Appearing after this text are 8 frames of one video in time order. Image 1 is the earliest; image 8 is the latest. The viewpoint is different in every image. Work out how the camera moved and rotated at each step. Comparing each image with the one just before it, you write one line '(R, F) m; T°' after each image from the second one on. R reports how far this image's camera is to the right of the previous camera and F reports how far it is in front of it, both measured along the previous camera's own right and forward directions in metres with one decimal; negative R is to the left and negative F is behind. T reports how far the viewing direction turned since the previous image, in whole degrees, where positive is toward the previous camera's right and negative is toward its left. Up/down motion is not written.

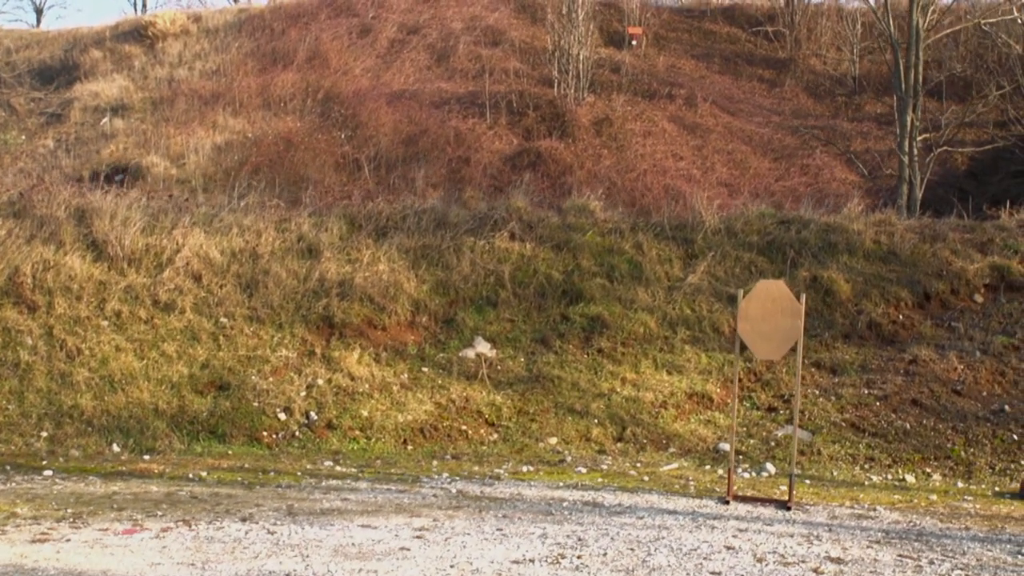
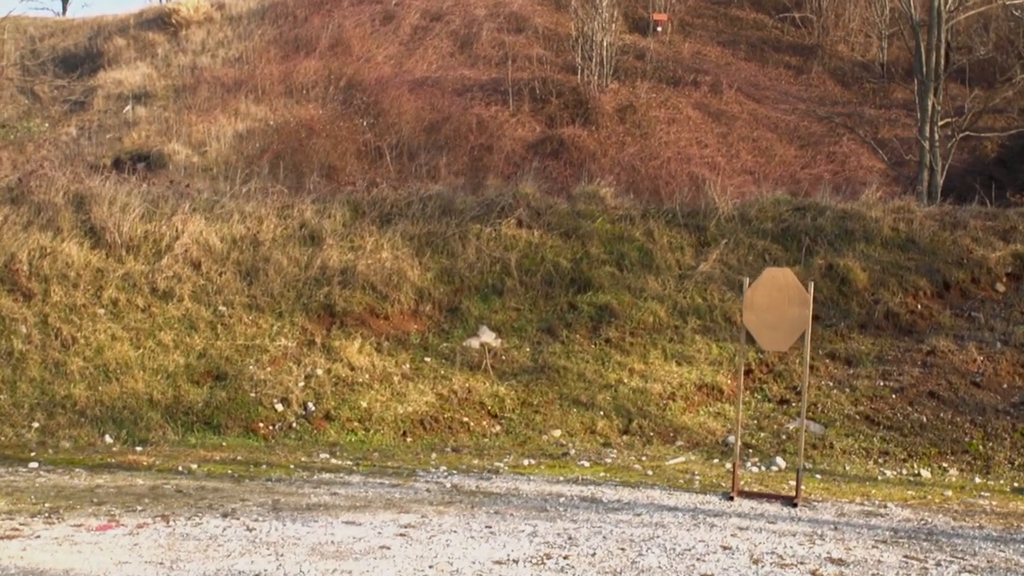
(+0.2, +0.3) m; -1°
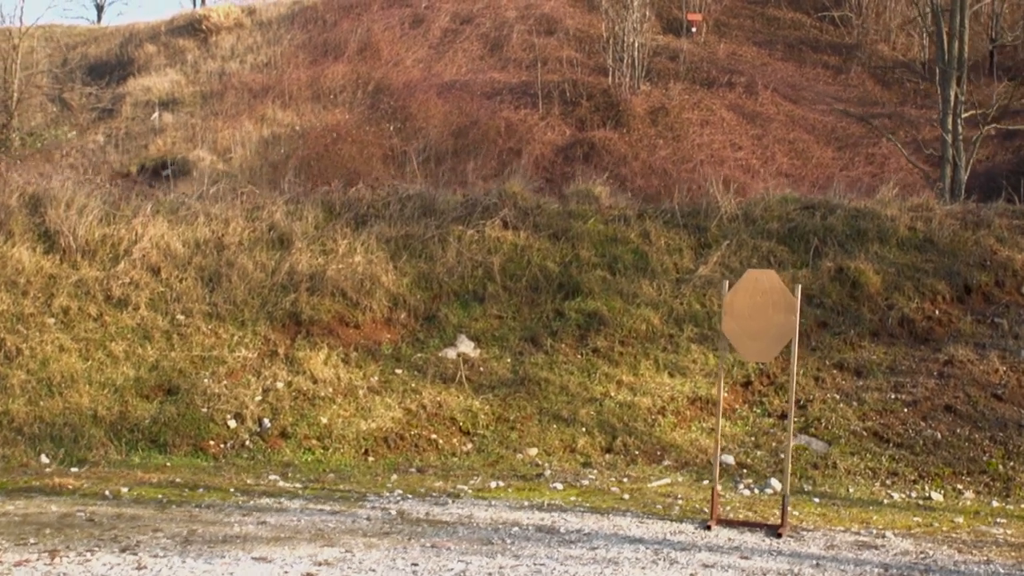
(+0.5, +0.8) m; -2°
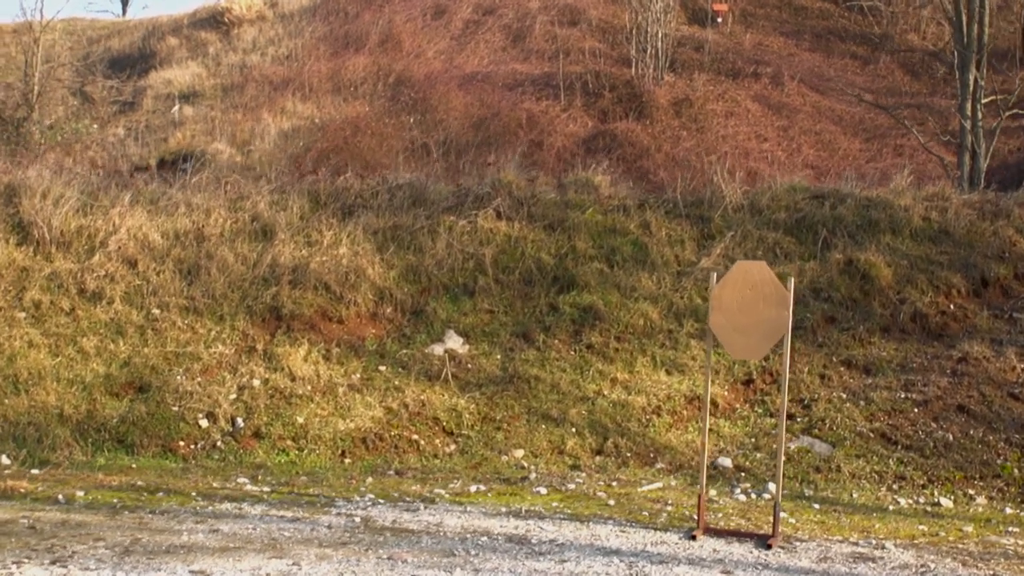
(+0.3, +0.5) m; -1°
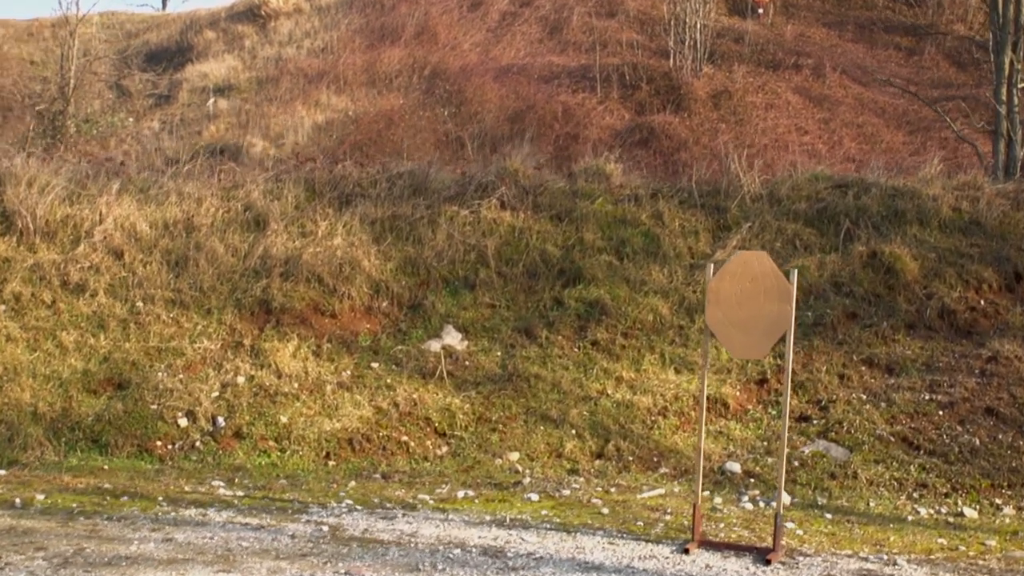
(+0.3, +0.5) m; -2°
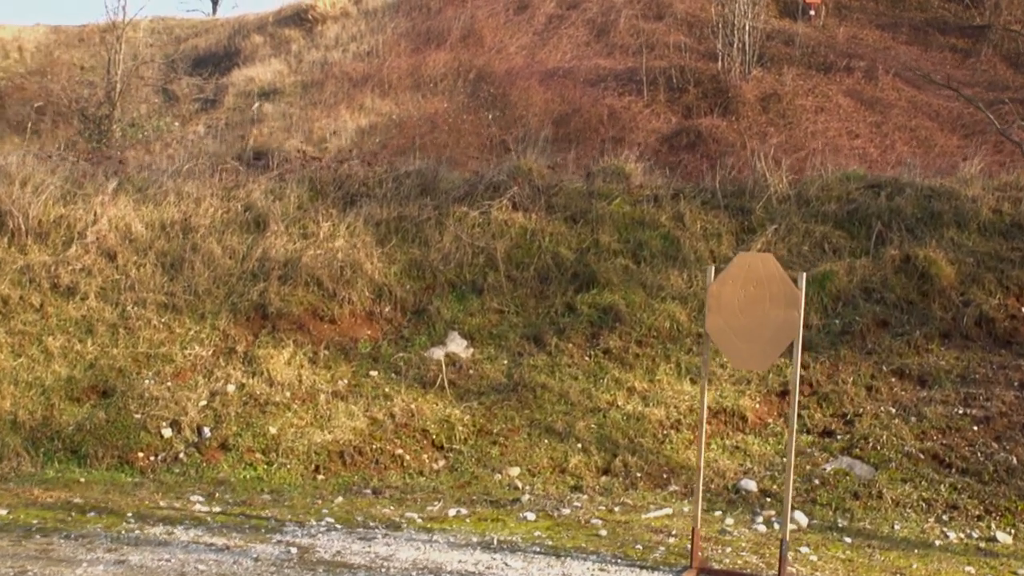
(+0.3, +0.5) m; -2°
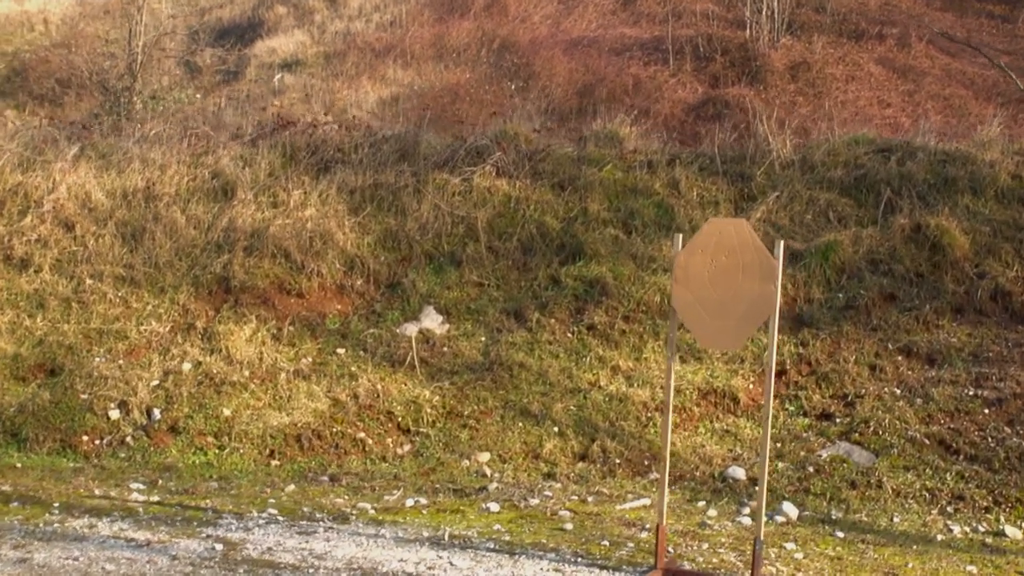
(+0.3, +0.6) m; -1°
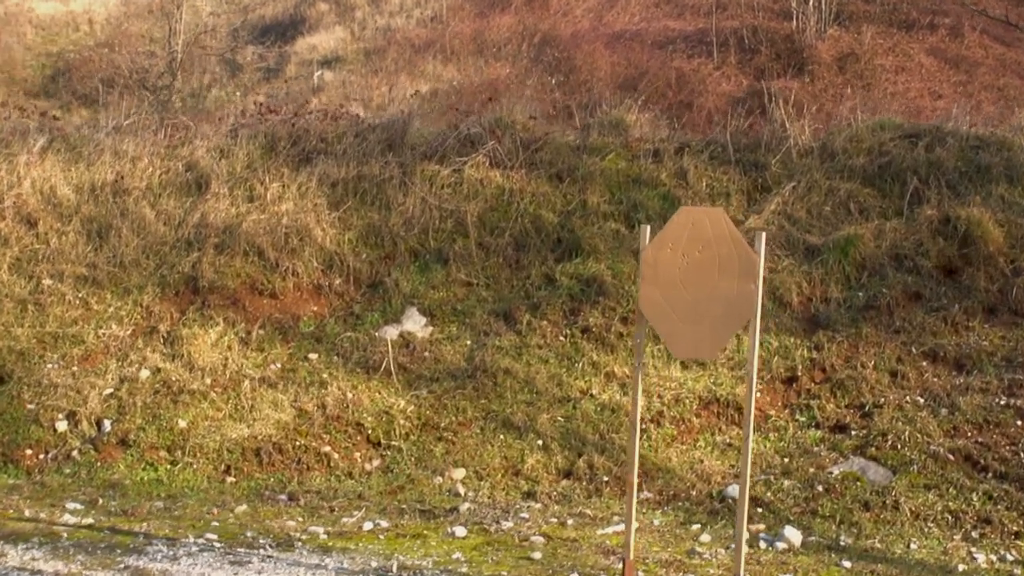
(+0.3, +0.7) m; -2°
